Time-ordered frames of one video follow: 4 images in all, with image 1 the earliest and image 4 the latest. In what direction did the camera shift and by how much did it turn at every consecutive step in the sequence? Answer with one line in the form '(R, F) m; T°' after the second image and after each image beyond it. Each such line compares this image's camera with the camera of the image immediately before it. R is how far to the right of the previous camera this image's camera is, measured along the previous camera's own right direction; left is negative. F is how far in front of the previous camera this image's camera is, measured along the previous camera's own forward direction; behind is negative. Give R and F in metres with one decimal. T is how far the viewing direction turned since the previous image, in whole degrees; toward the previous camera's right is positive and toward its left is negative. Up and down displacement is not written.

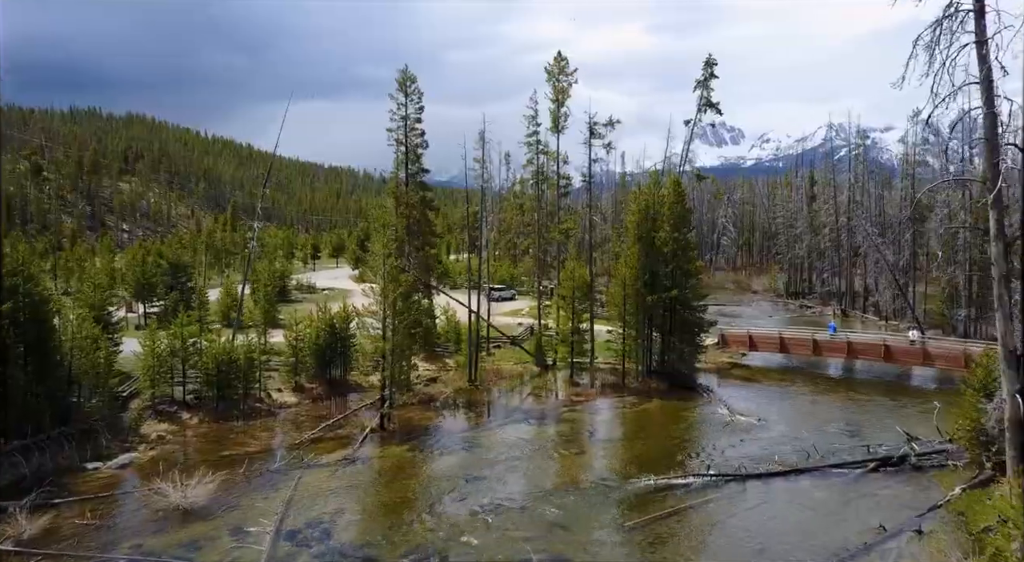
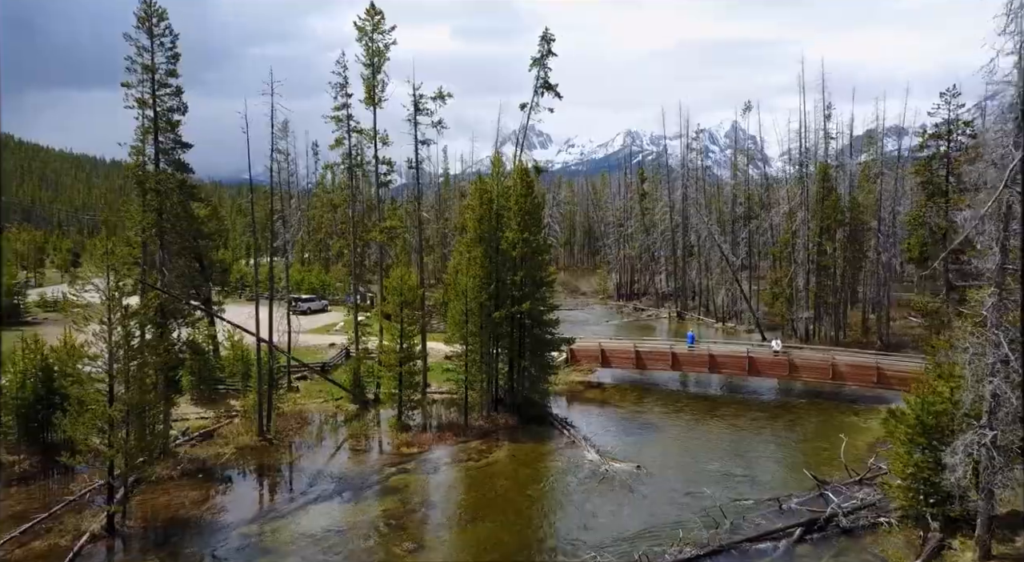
(+0.5, +7.7) m; +14°
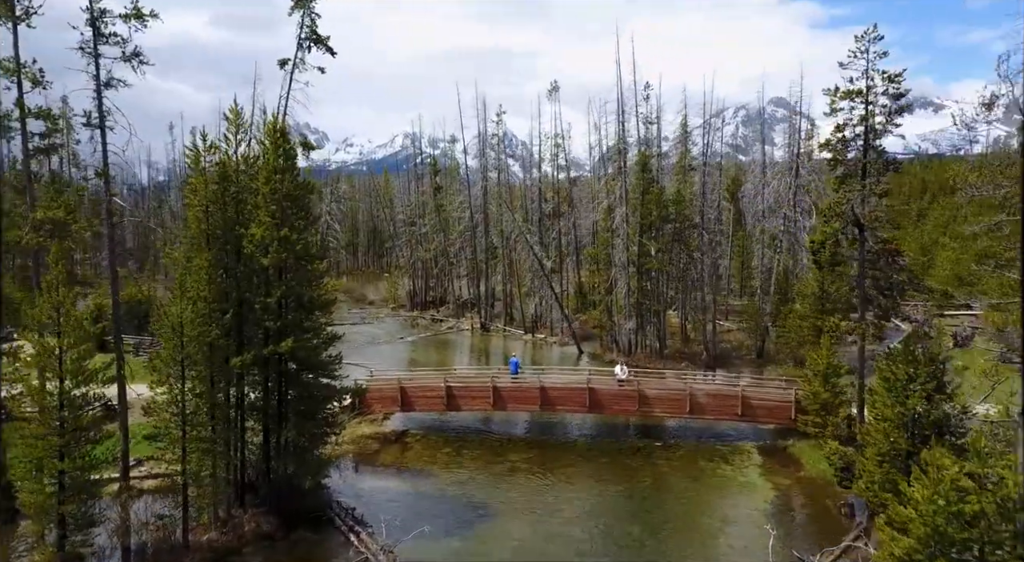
(+0.8, +9.5) m; +17°
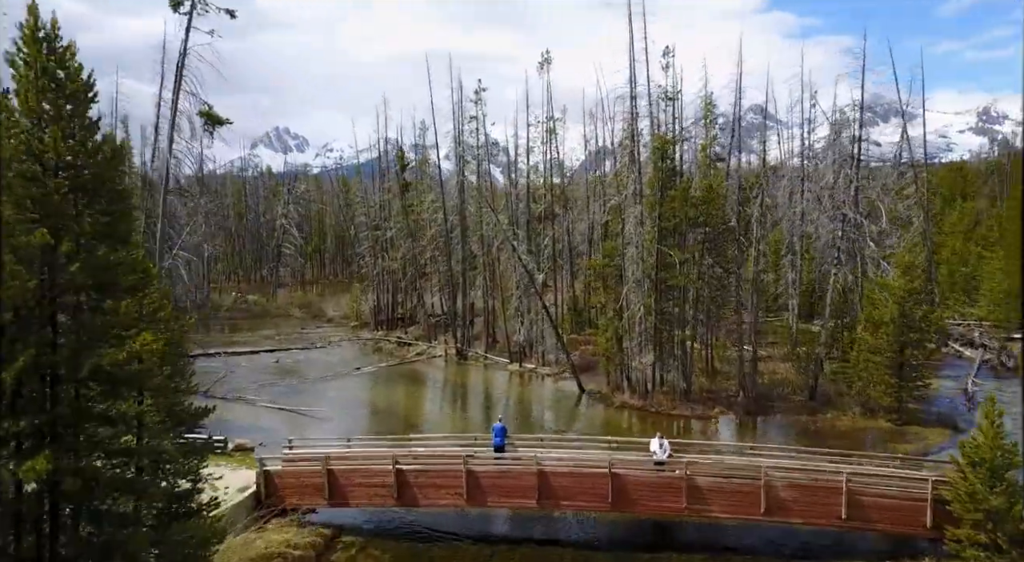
(0.0, +9.2) m; +1°
